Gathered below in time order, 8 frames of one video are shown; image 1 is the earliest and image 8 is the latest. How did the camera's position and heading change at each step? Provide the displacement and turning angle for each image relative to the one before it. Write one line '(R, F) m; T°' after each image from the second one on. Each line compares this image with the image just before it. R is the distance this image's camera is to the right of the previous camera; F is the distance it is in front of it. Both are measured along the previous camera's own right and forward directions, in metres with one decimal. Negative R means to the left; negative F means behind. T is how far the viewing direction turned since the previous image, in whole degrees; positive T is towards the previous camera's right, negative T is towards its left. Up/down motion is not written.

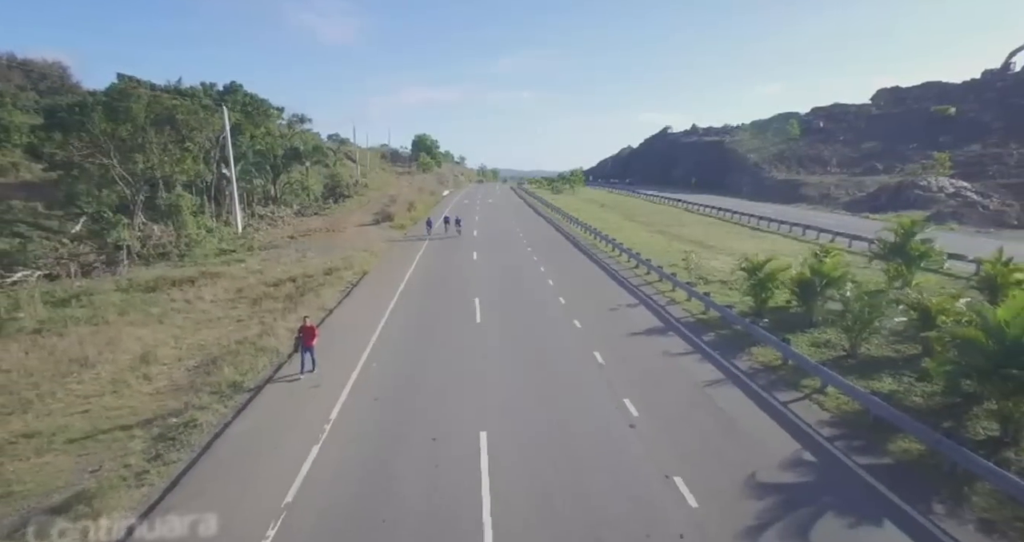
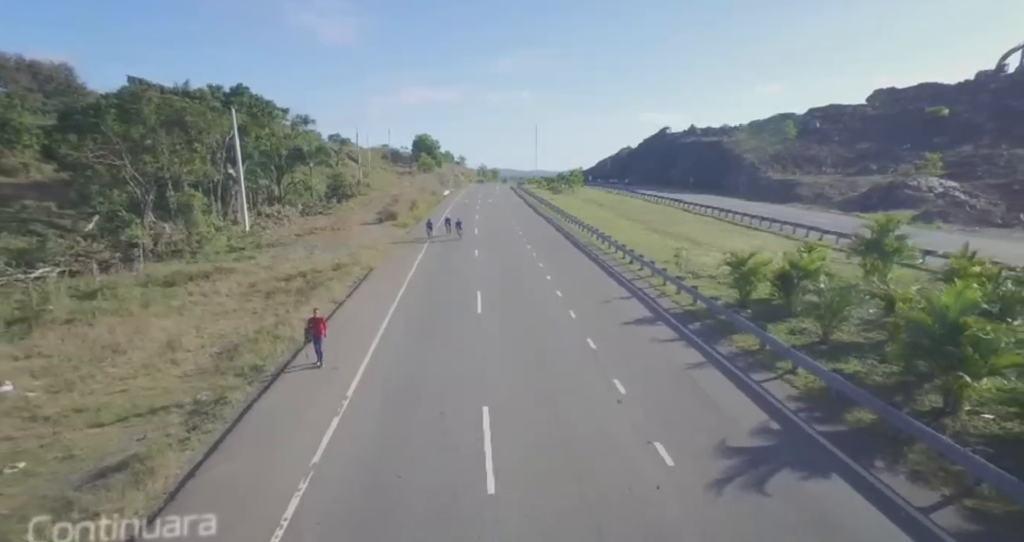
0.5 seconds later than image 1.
(0.0, -1.5) m; 0°
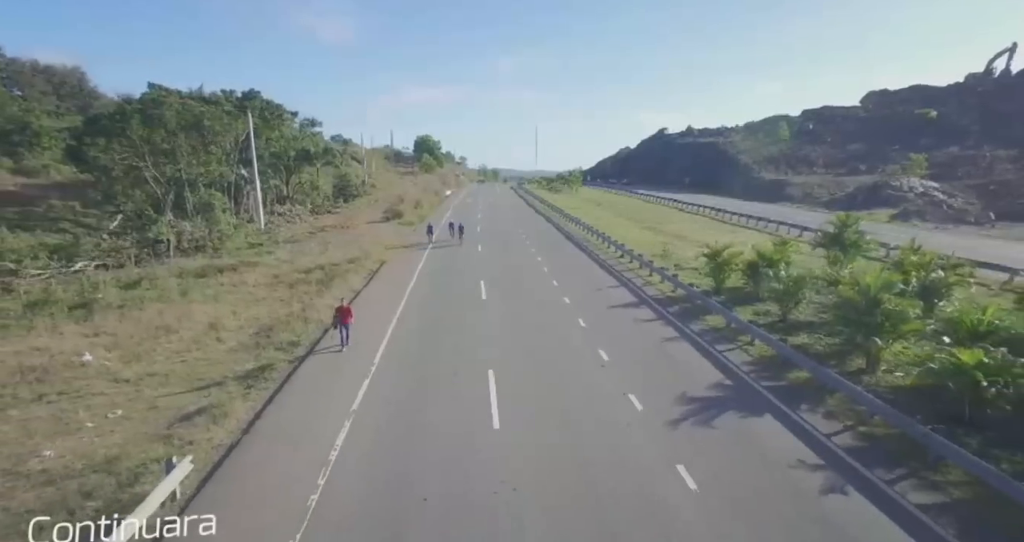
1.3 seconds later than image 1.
(0.0, -2.9) m; 0°
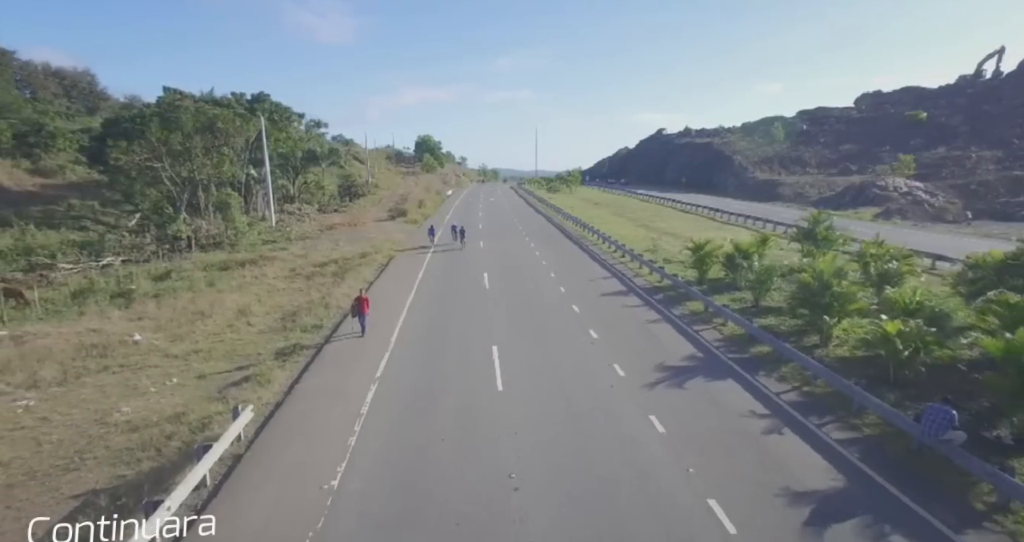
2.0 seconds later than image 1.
(0.0, -2.4) m; 0°
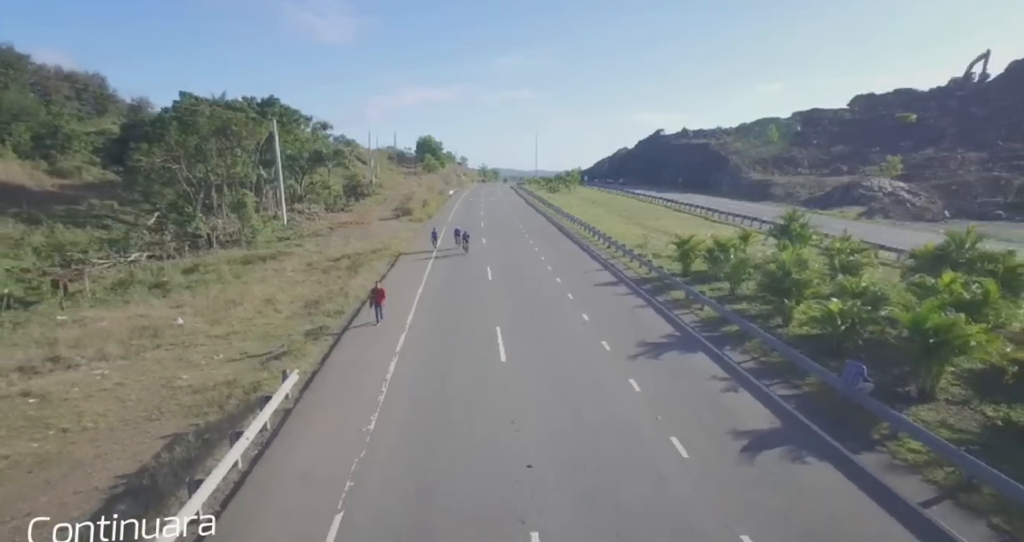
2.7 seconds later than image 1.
(-0.1, -2.7) m; 0°
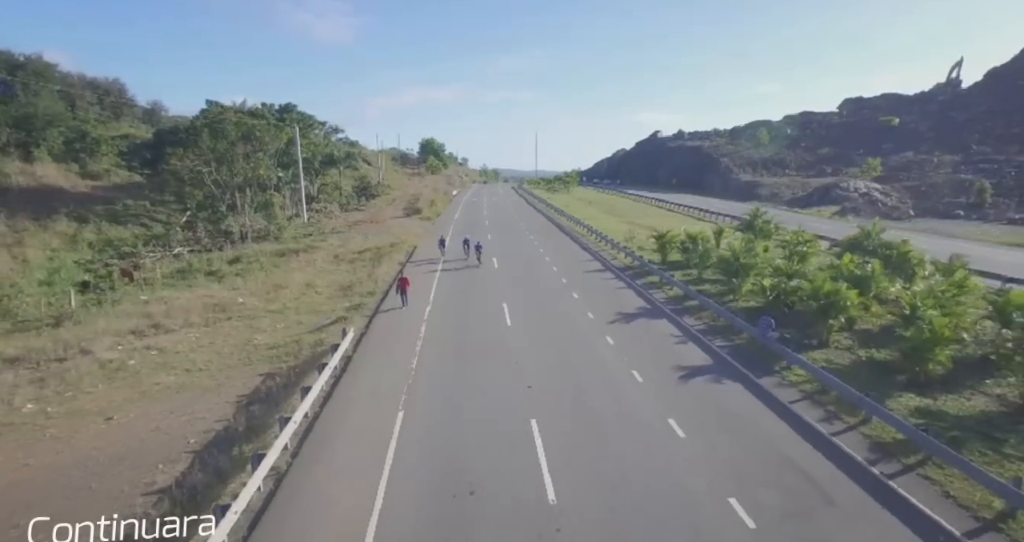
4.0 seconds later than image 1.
(-0.1, -5.0) m; 0°
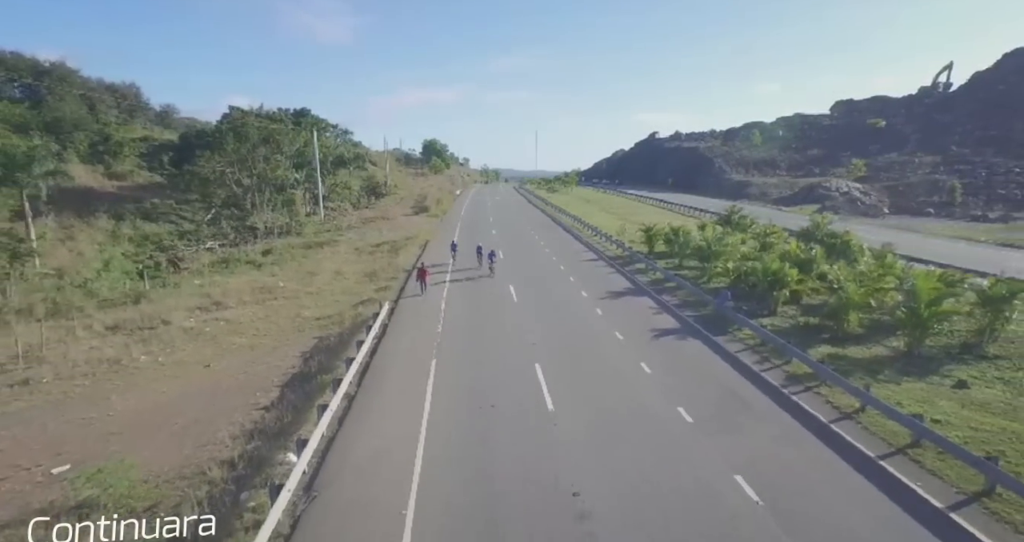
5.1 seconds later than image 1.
(-0.3, -4.4) m; 0°
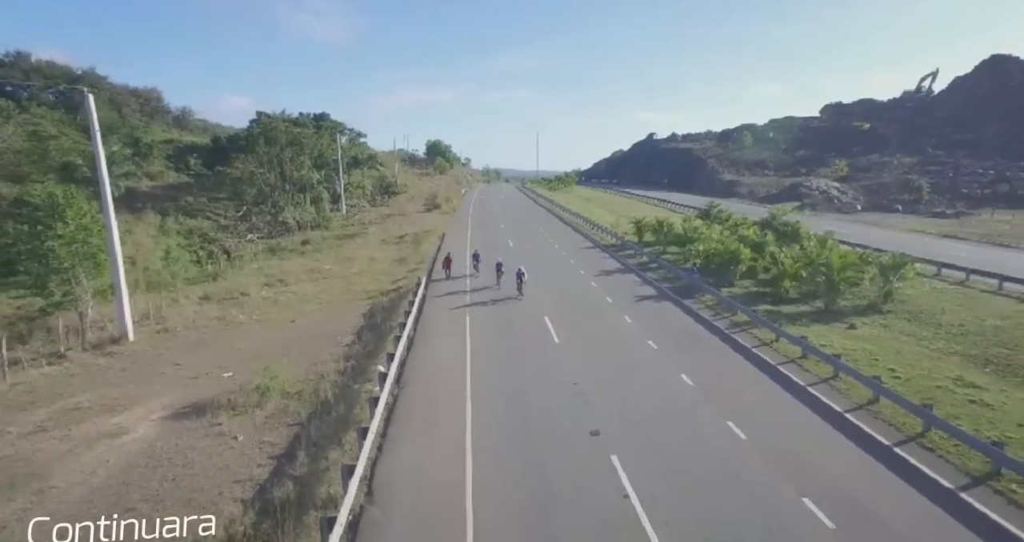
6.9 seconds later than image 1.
(-0.6, -6.1) m; 0°
